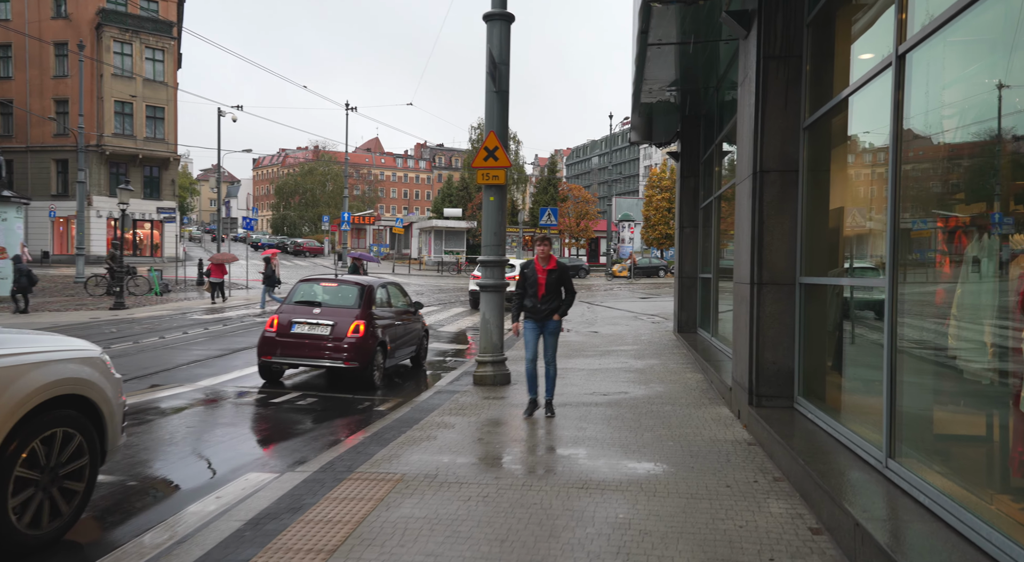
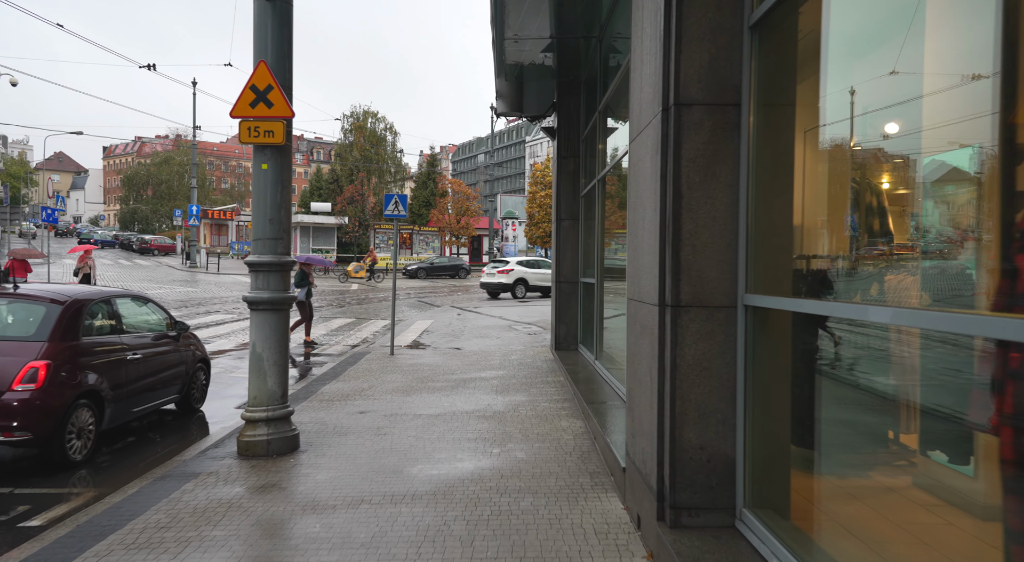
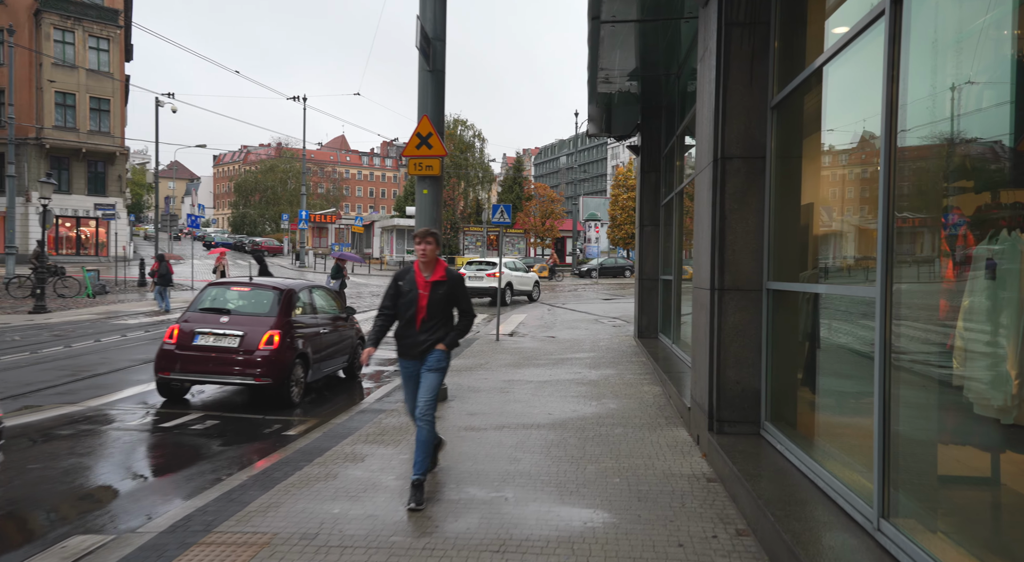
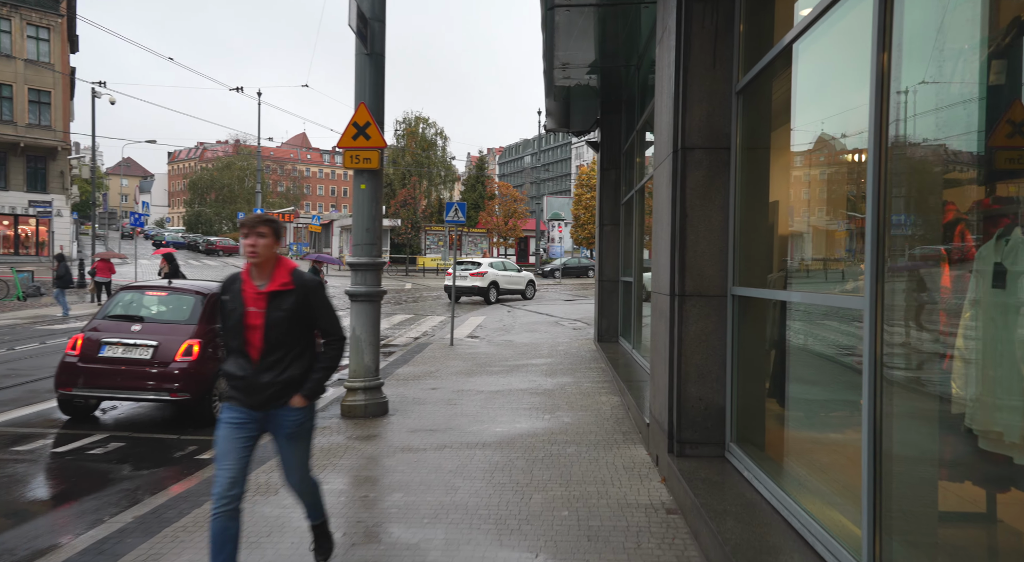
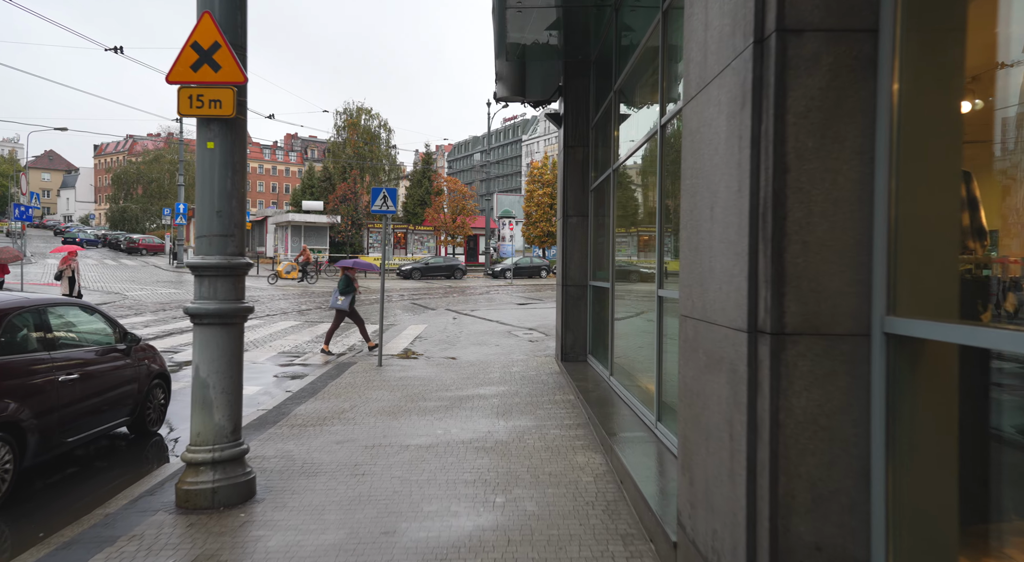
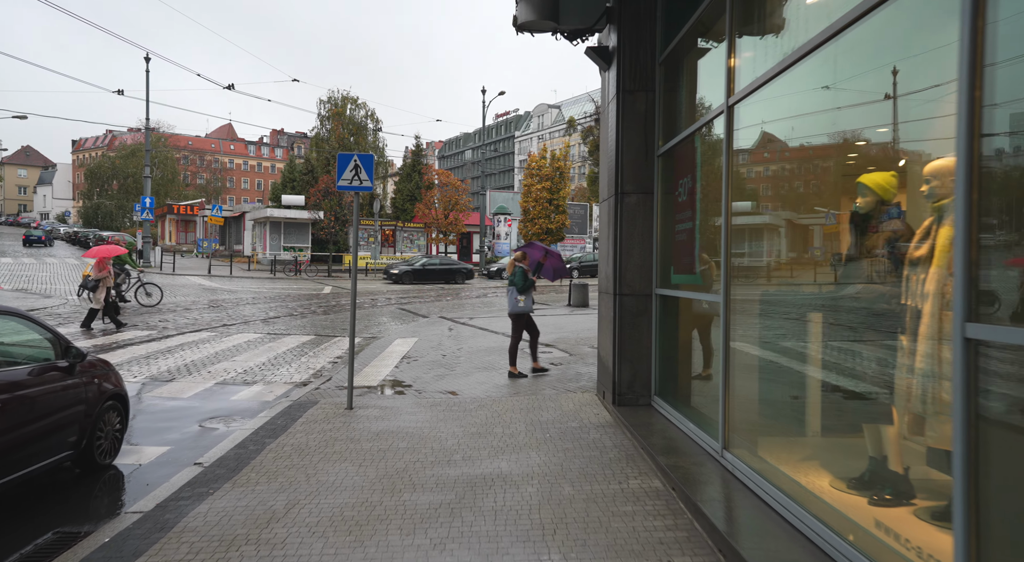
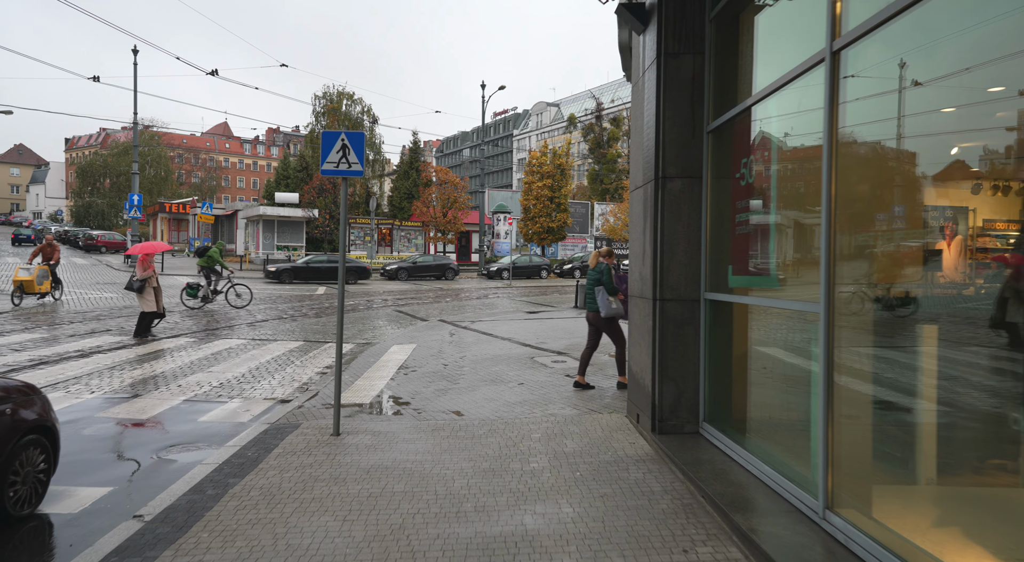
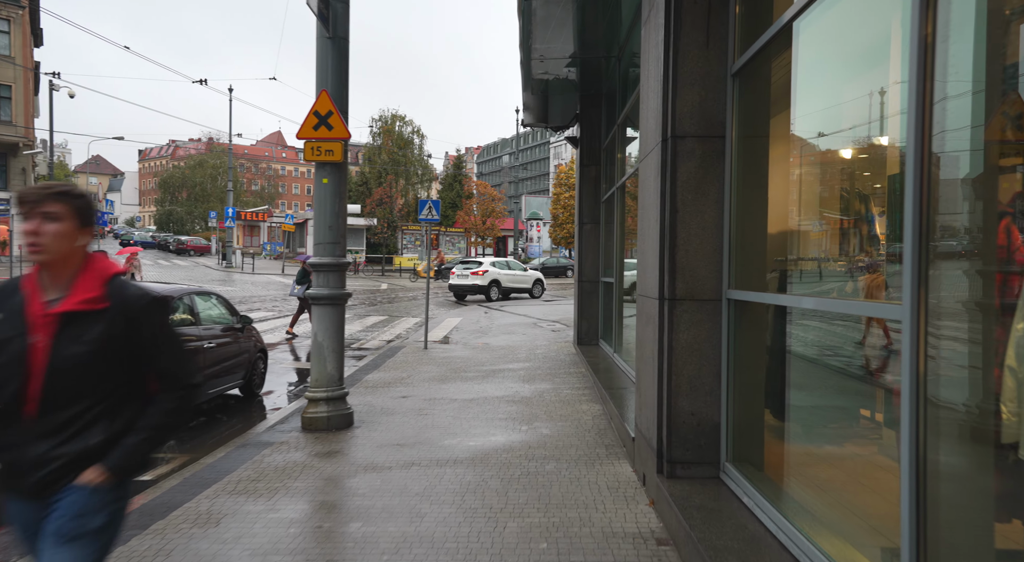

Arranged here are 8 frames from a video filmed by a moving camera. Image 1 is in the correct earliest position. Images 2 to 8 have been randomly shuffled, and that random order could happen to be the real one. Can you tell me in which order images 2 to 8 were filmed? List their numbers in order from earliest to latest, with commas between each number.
3, 4, 8, 2, 5, 6, 7
